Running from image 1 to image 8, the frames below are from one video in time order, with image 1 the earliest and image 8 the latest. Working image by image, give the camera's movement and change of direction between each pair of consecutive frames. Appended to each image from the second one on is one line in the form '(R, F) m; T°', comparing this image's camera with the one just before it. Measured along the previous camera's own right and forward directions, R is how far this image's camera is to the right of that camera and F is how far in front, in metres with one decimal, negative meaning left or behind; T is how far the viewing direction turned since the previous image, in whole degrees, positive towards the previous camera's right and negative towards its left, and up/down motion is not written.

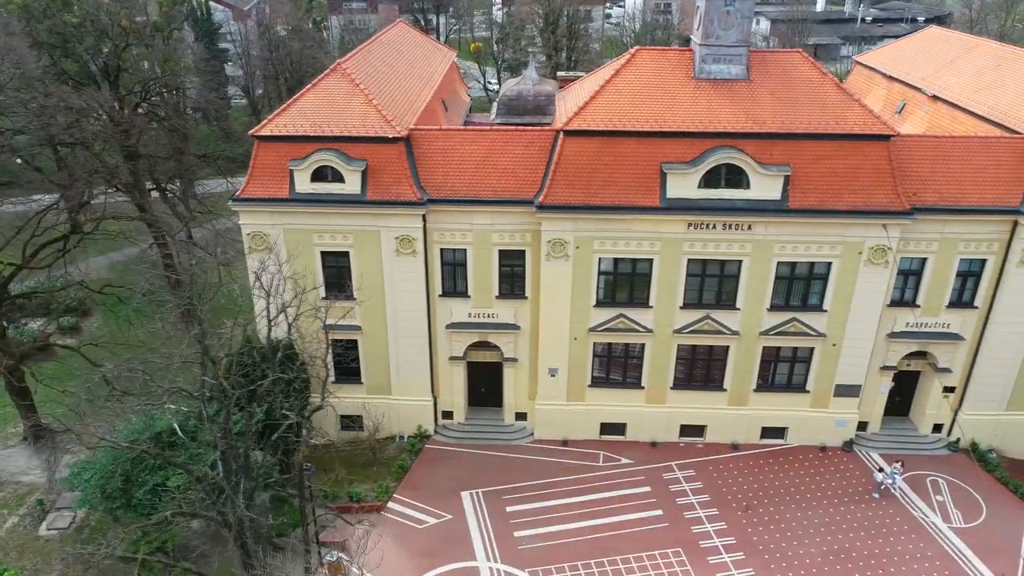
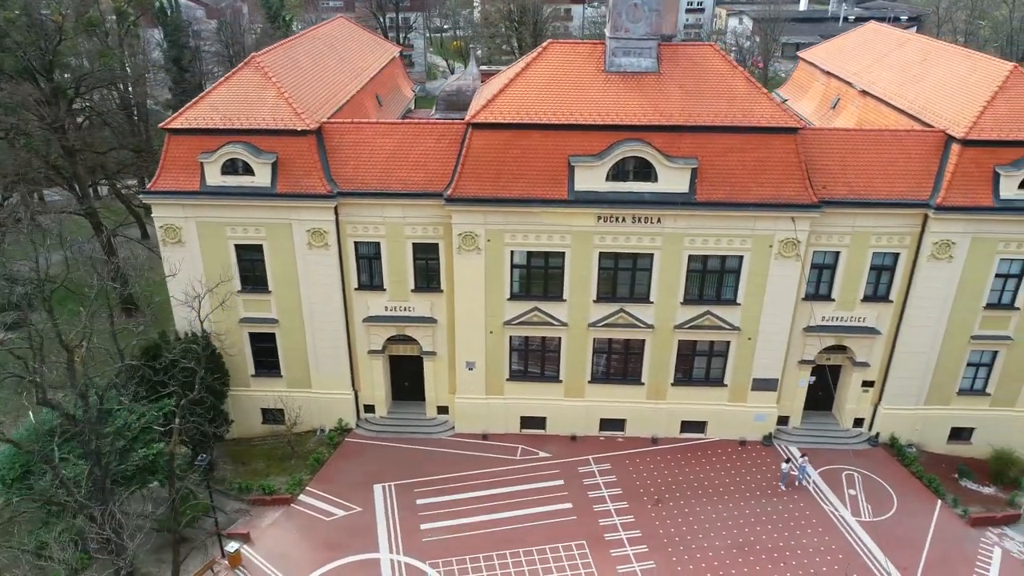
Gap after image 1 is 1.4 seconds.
(+3.2, 0.0) m; 0°
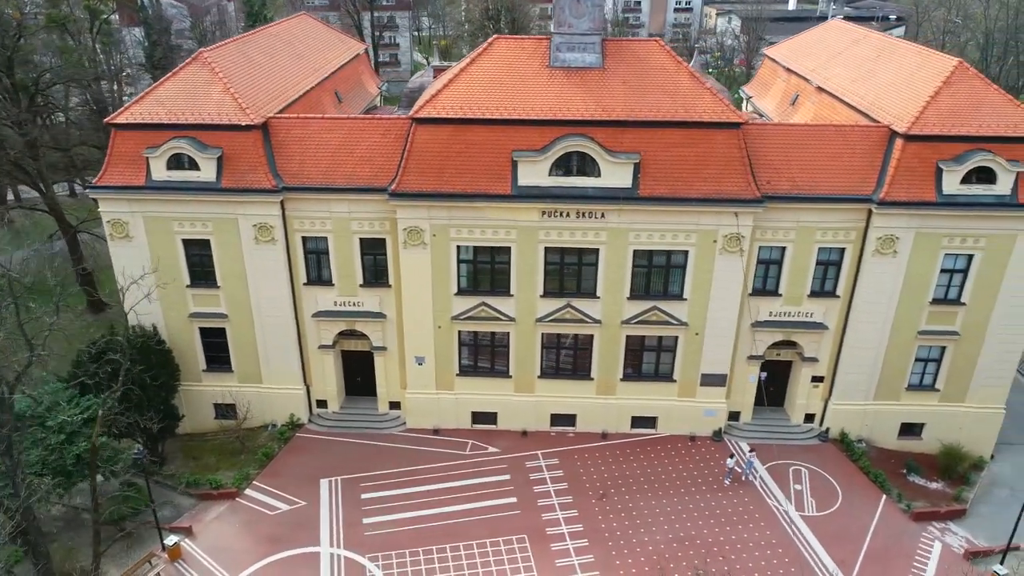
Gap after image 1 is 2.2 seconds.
(+2.0, -0.1) m; 0°
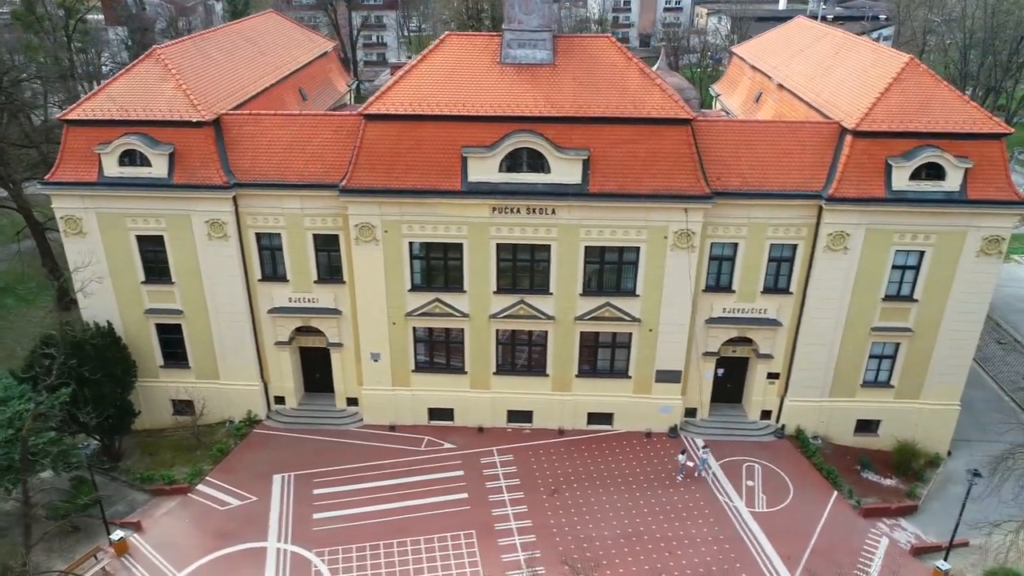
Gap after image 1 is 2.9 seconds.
(+1.8, 0.0) m; 0°
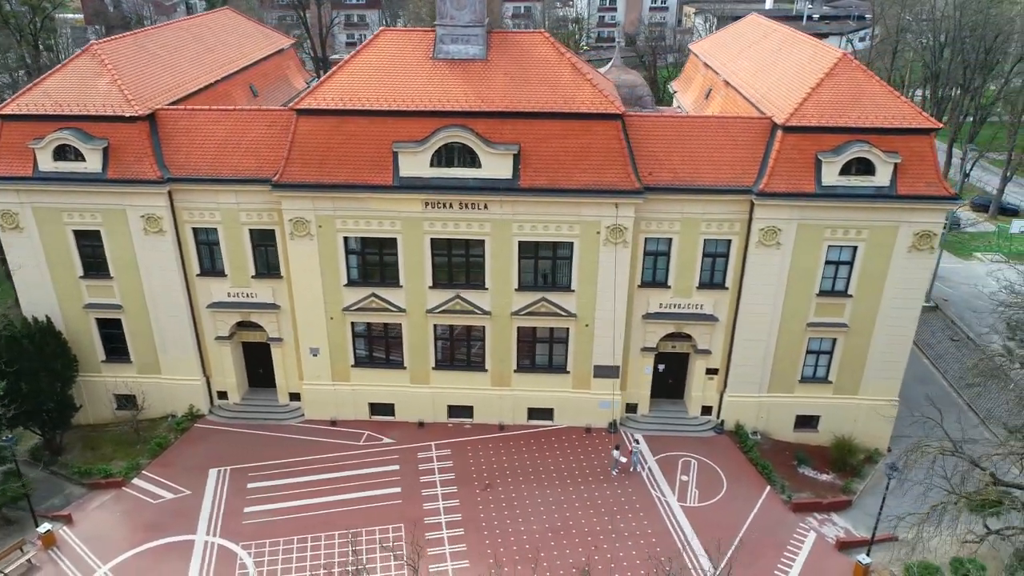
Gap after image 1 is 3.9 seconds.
(+2.4, -0.1) m; 0°
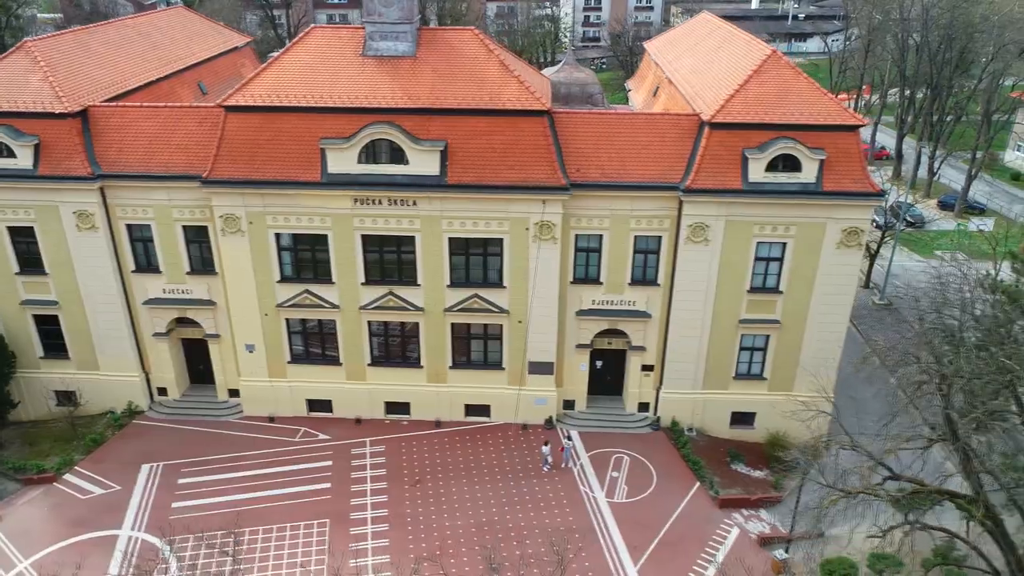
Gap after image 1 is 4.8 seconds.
(+2.6, -0.1) m; 0°
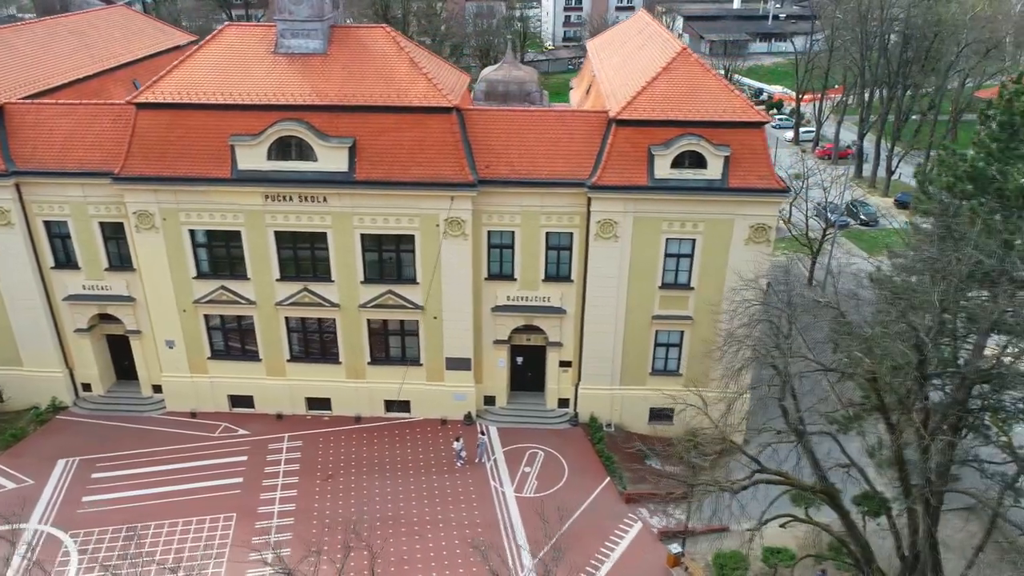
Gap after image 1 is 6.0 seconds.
(+3.3, -0.1) m; 0°
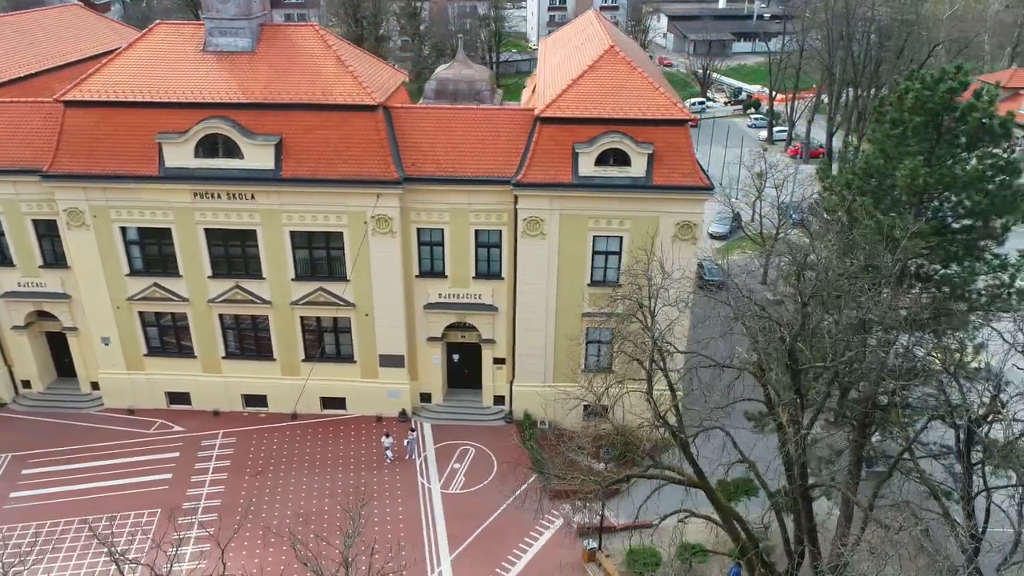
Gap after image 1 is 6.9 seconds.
(+2.6, -0.1) m; 0°
